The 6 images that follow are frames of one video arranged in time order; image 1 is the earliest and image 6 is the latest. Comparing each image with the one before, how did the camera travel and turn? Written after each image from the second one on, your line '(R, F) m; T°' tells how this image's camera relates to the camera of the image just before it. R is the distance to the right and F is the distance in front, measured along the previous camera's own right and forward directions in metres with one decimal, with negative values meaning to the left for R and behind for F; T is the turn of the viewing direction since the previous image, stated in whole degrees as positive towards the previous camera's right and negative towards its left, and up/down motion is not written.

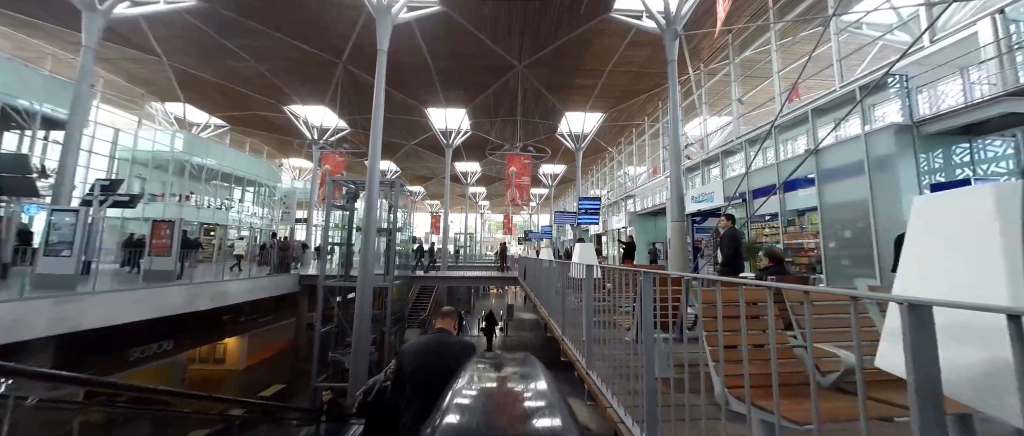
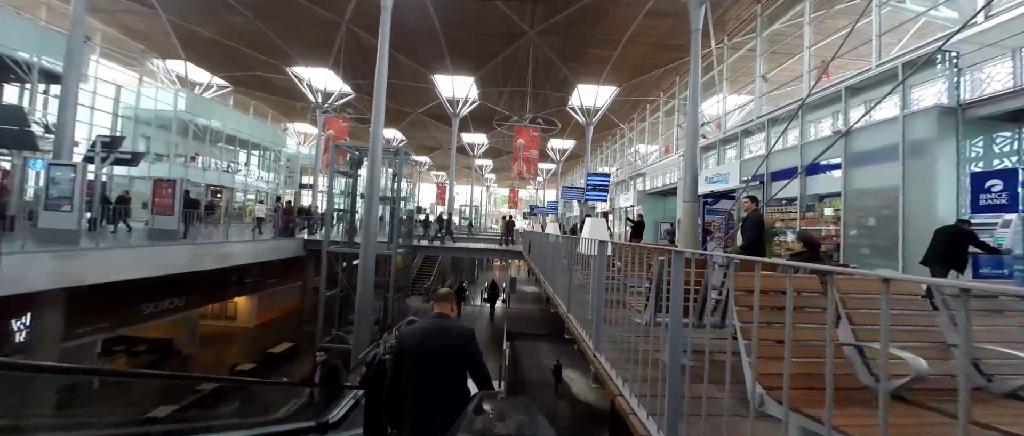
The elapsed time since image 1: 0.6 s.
(0.0, +0.3) m; -1°
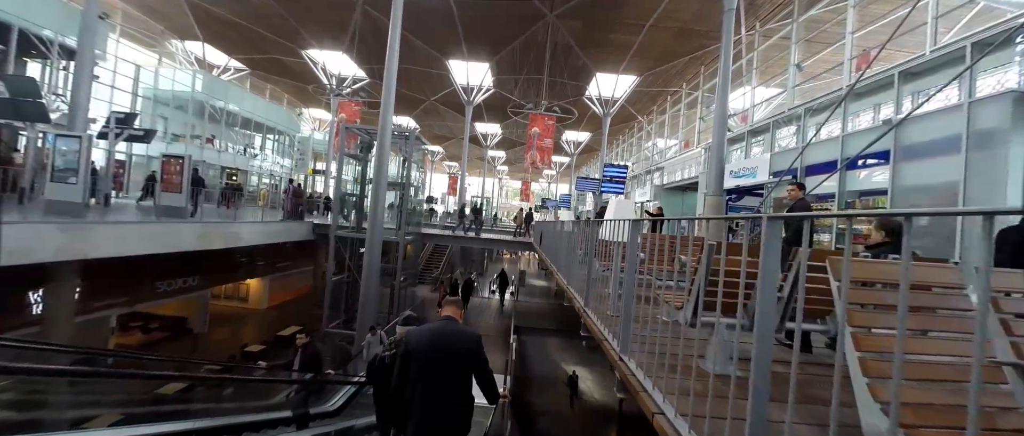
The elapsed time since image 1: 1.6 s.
(0.0, +0.4) m; -2°
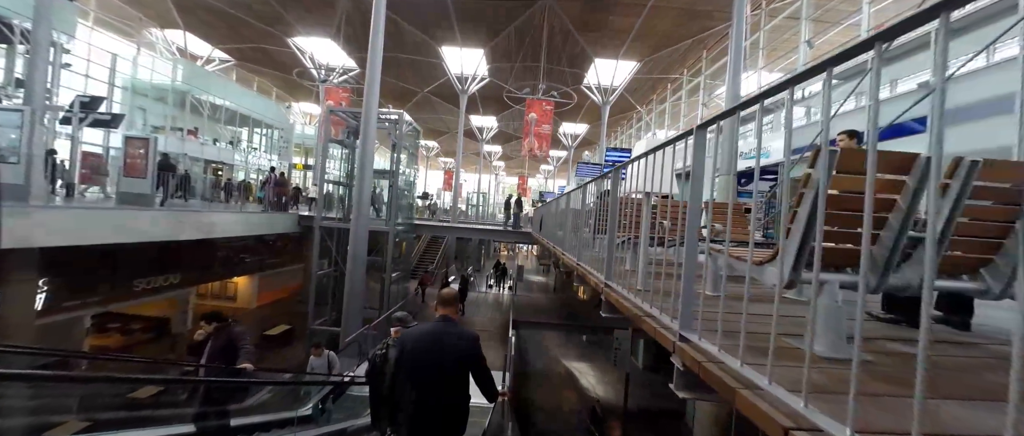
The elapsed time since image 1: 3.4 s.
(0.0, +0.8) m; +1°
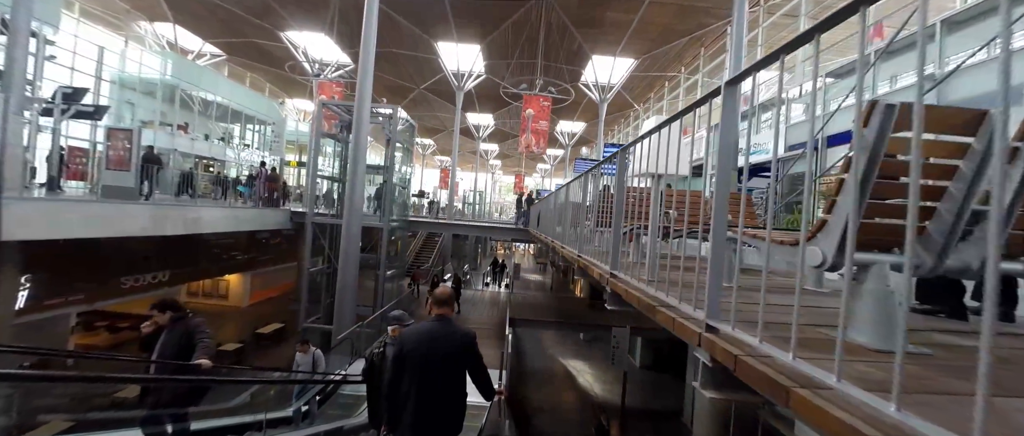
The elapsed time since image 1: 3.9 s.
(0.0, +0.2) m; +1°
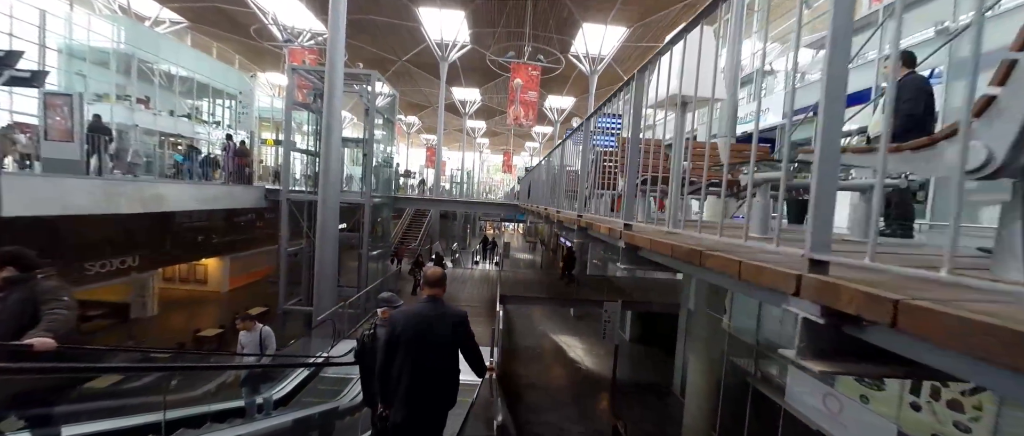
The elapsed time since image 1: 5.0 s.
(-0.1, +0.5) m; +2°
